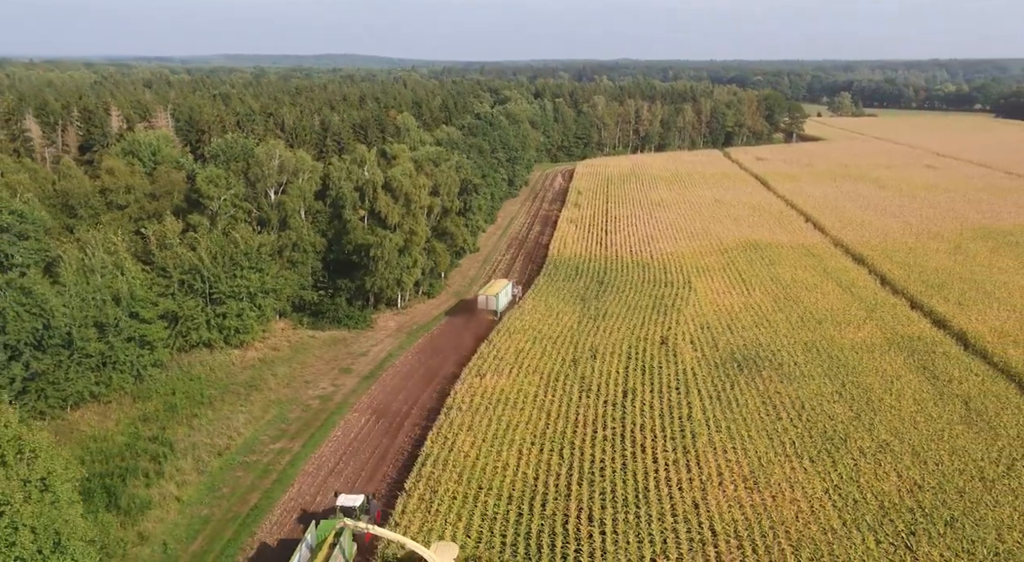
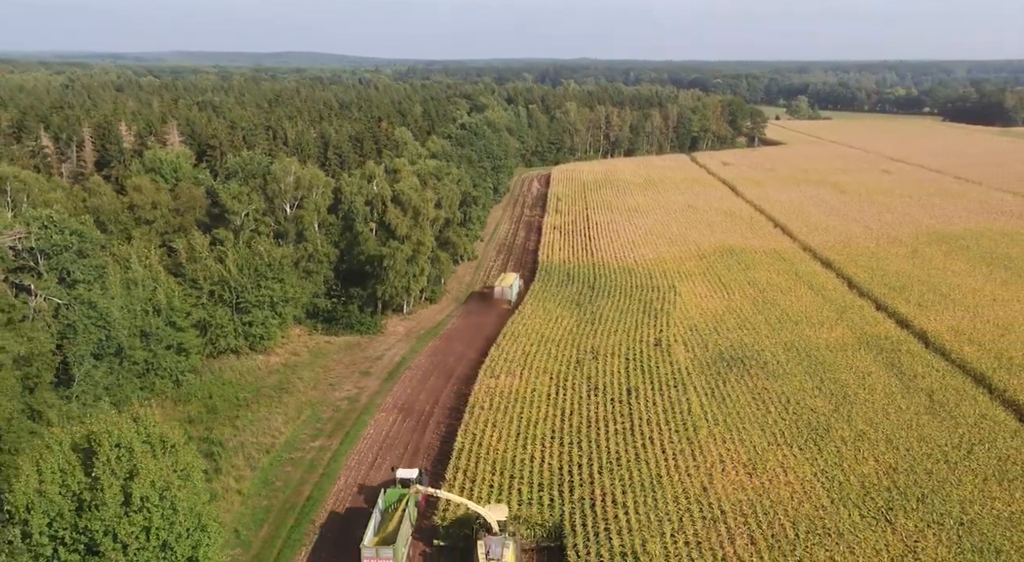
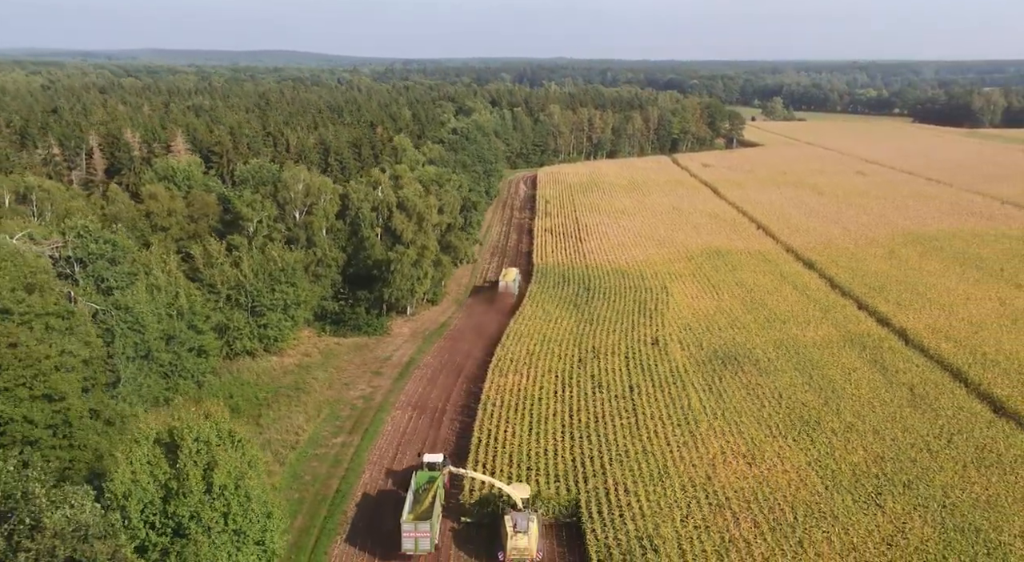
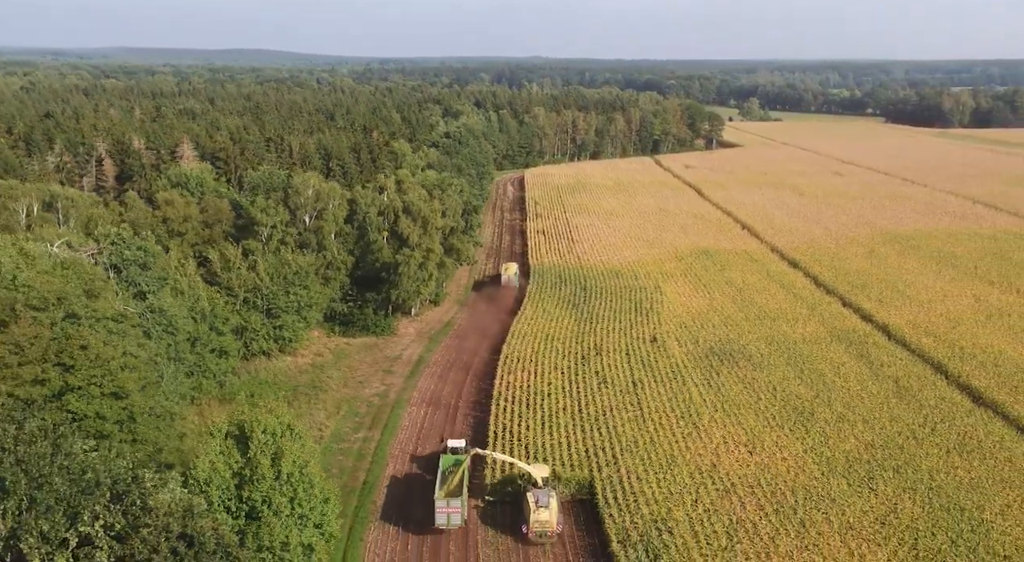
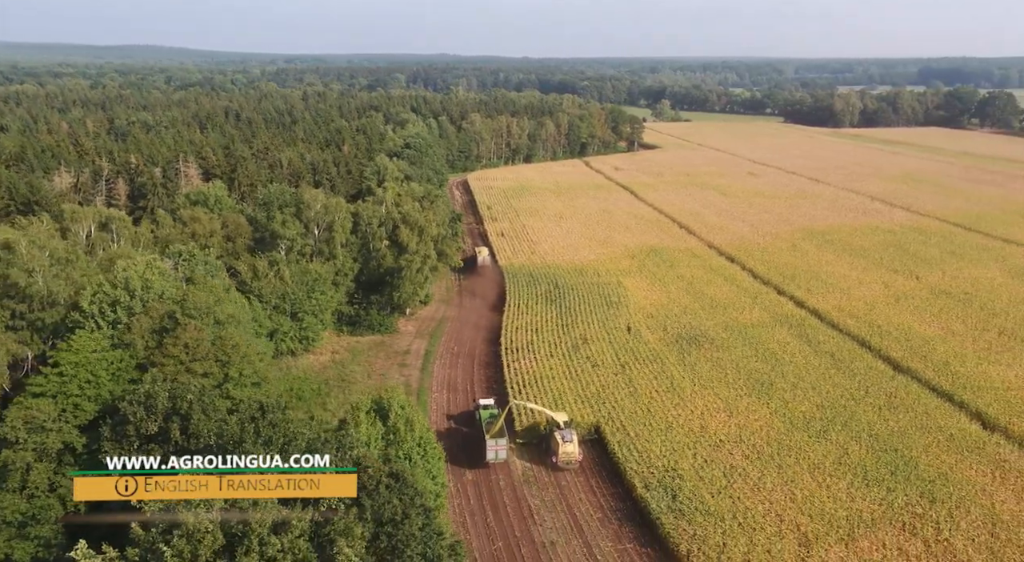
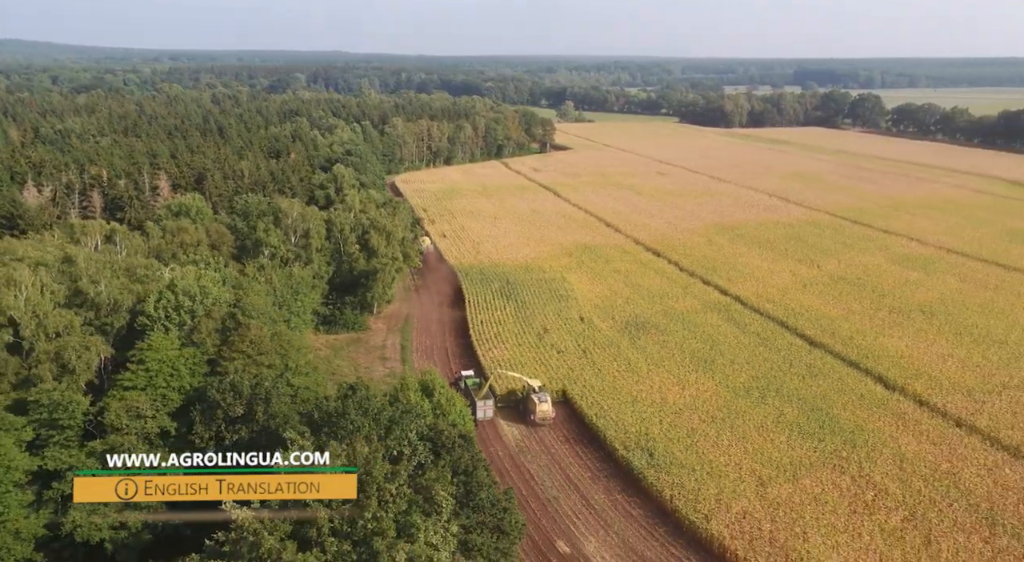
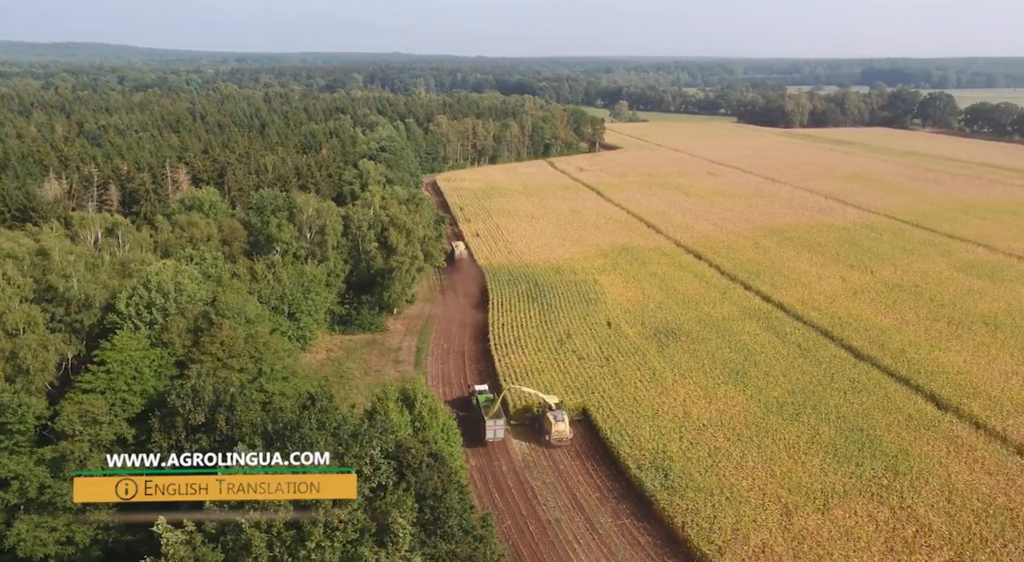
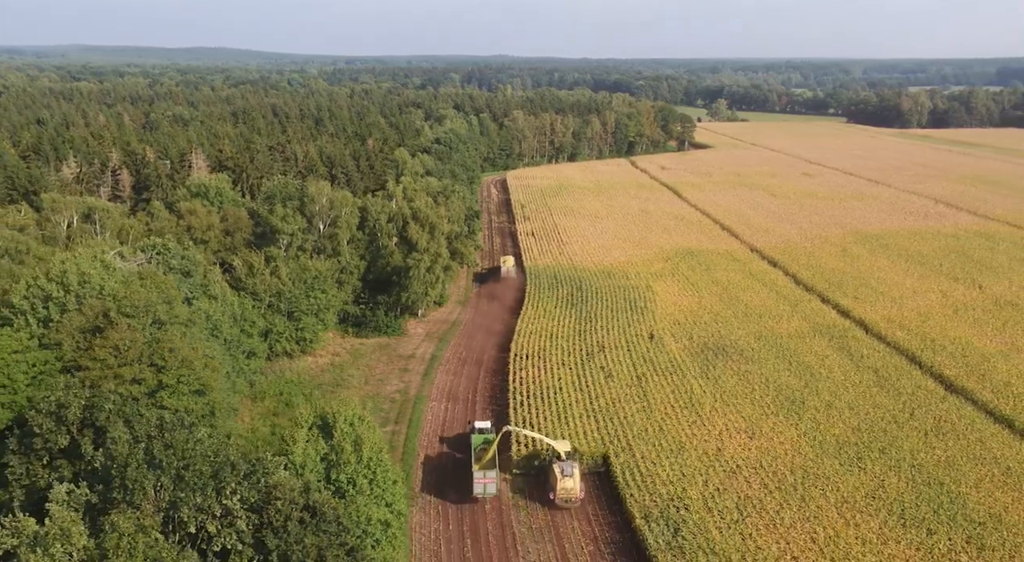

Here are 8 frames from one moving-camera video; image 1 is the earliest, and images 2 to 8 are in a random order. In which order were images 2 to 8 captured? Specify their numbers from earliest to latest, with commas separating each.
2, 3, 4, 8, 5, 7, 6
